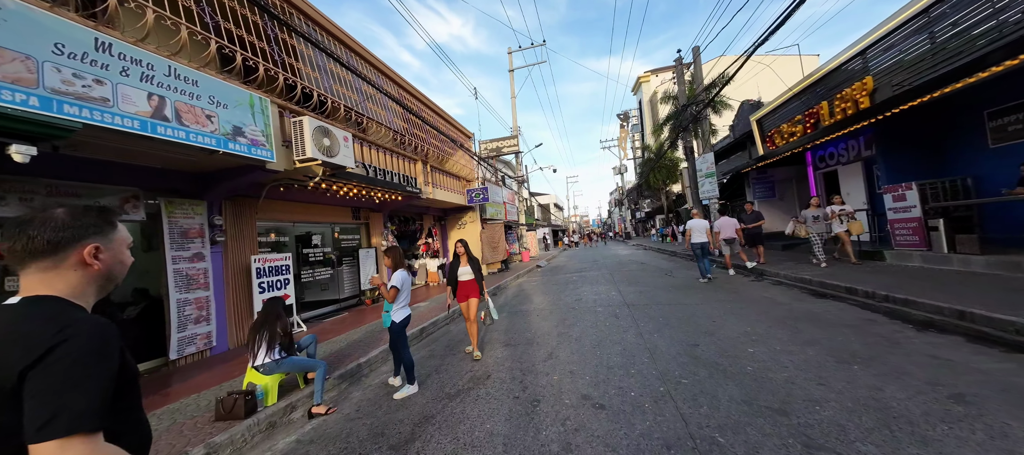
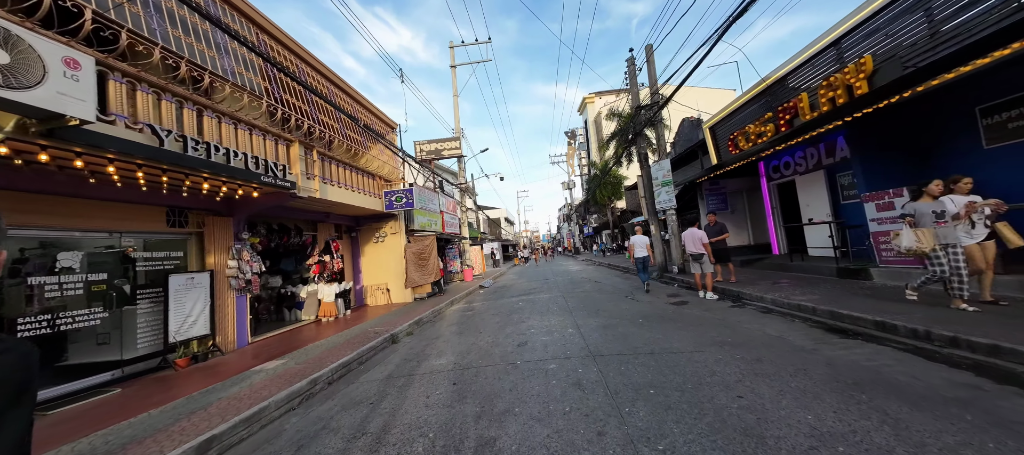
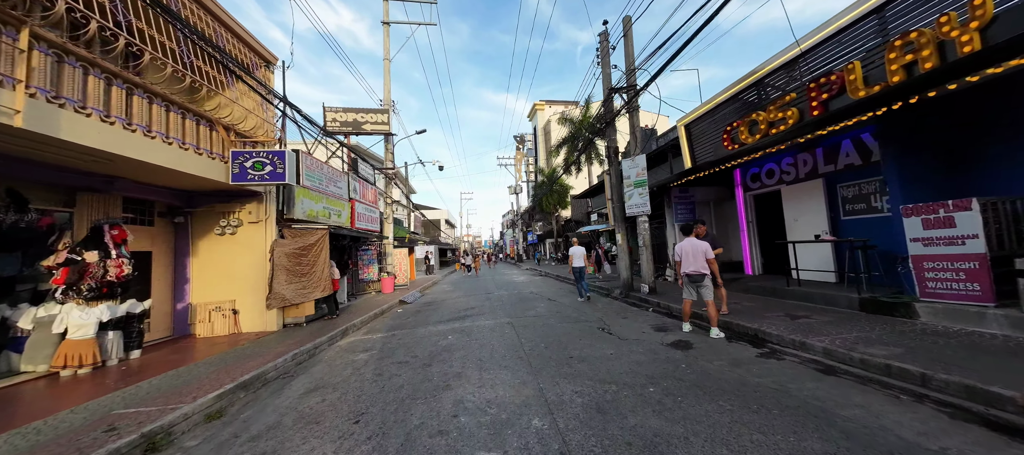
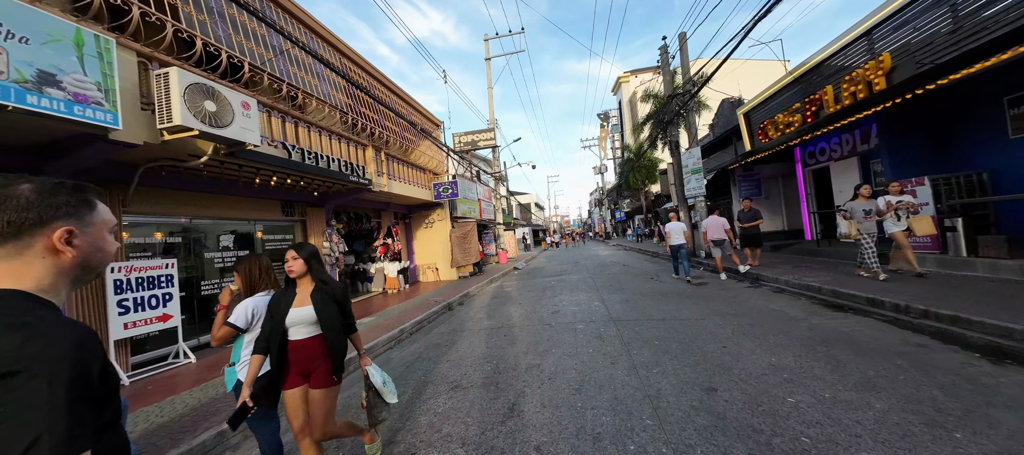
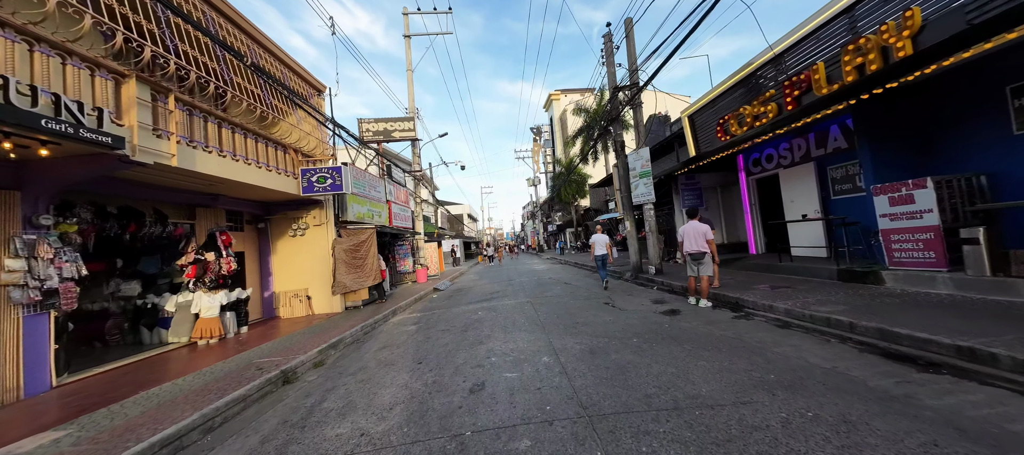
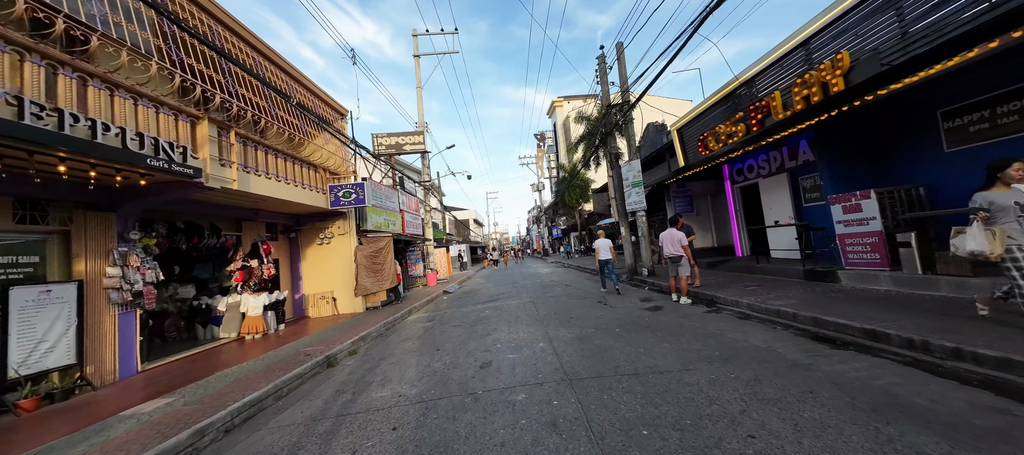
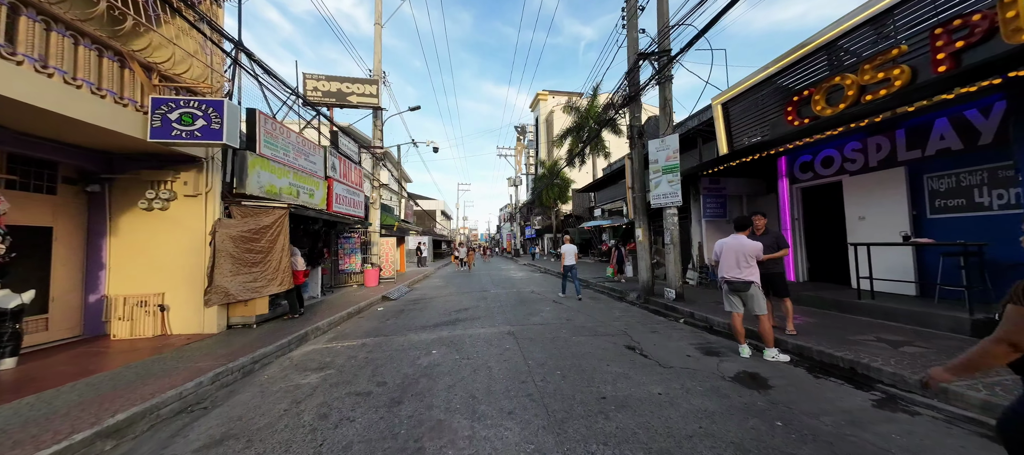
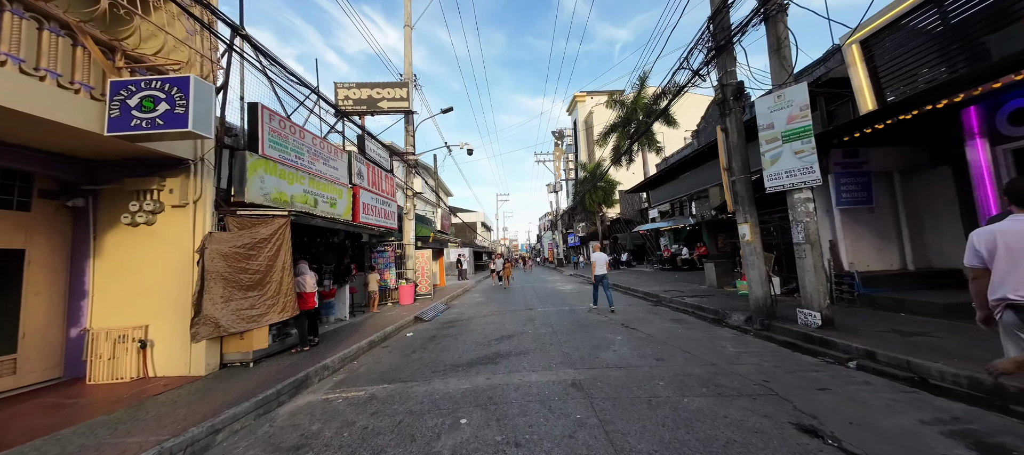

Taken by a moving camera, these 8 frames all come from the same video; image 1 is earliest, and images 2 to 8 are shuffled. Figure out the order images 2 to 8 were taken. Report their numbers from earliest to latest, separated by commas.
4, 2, 6, 5, 3, 7, 8
